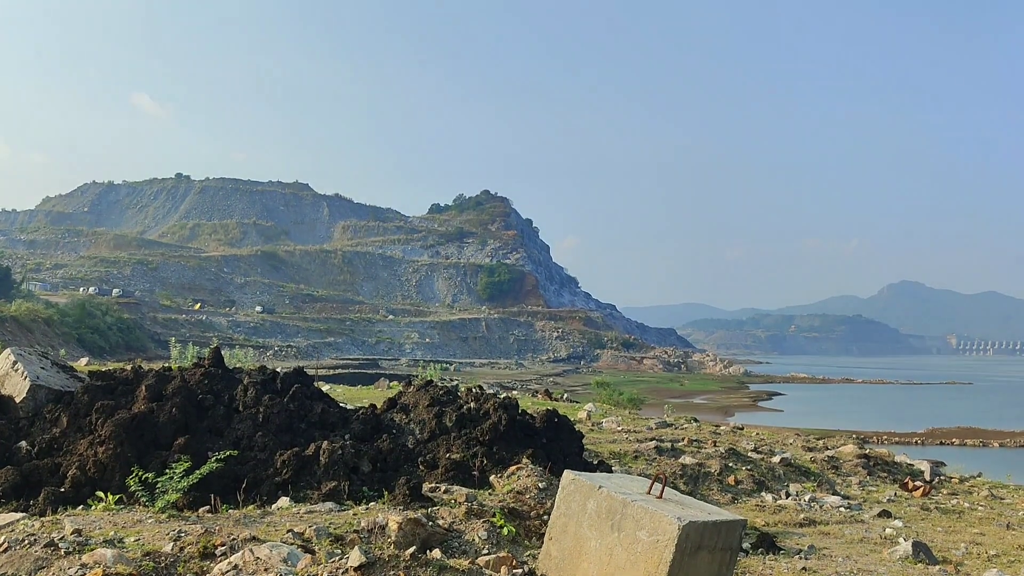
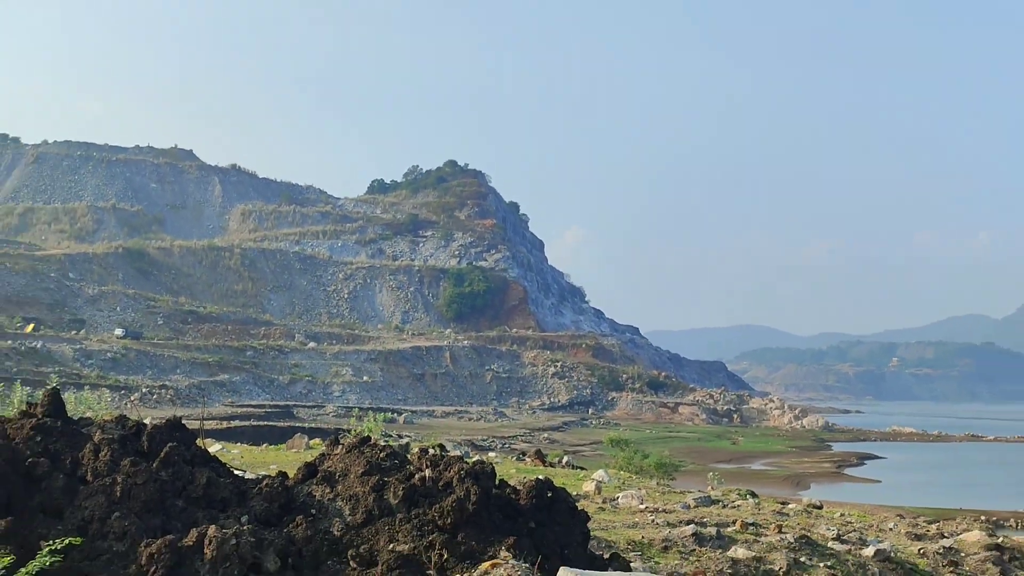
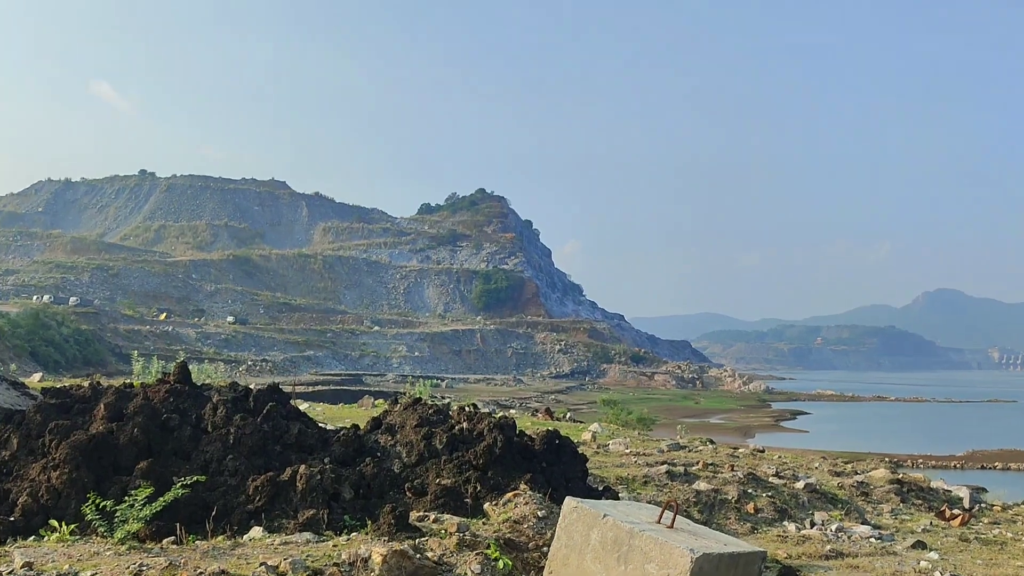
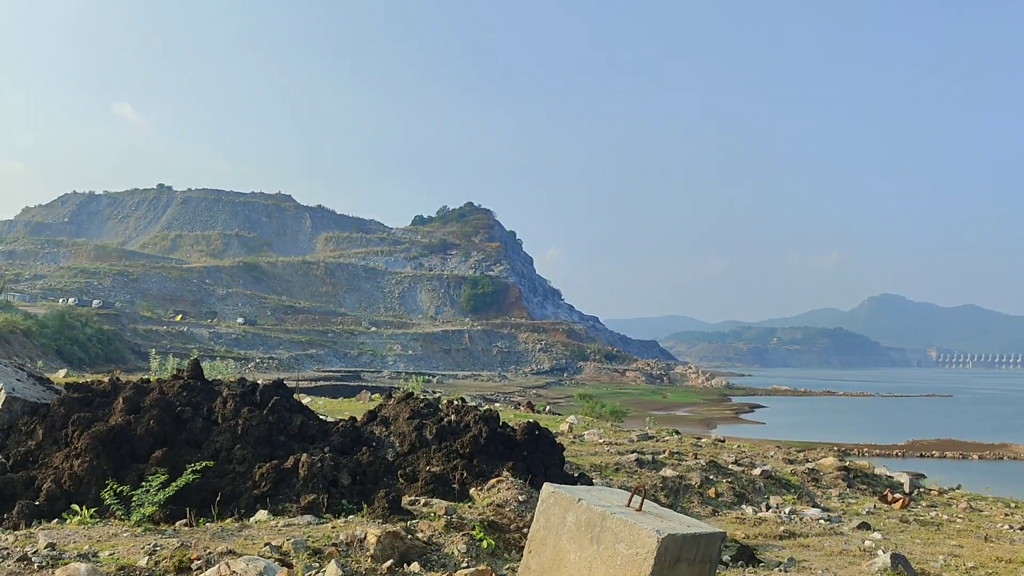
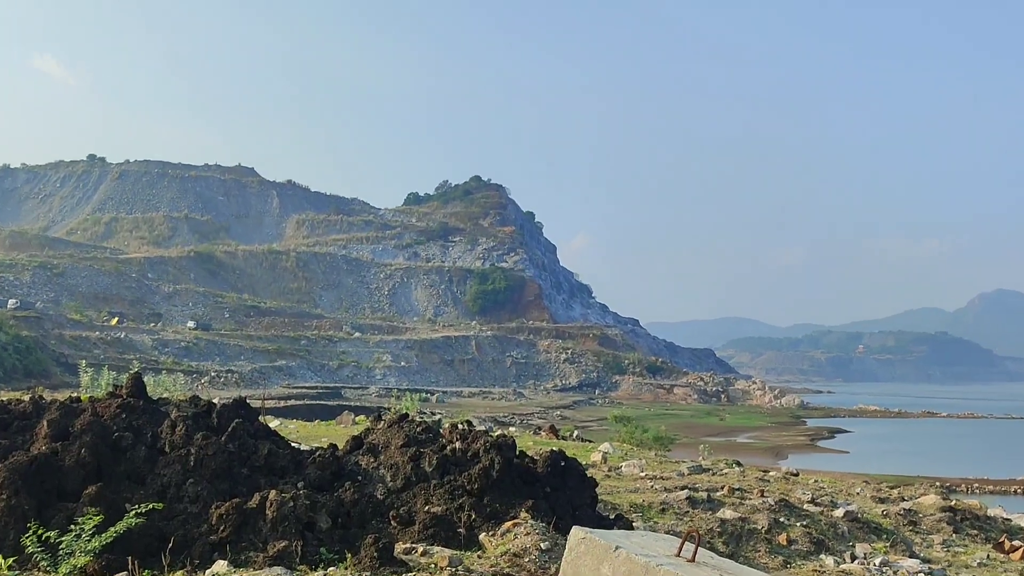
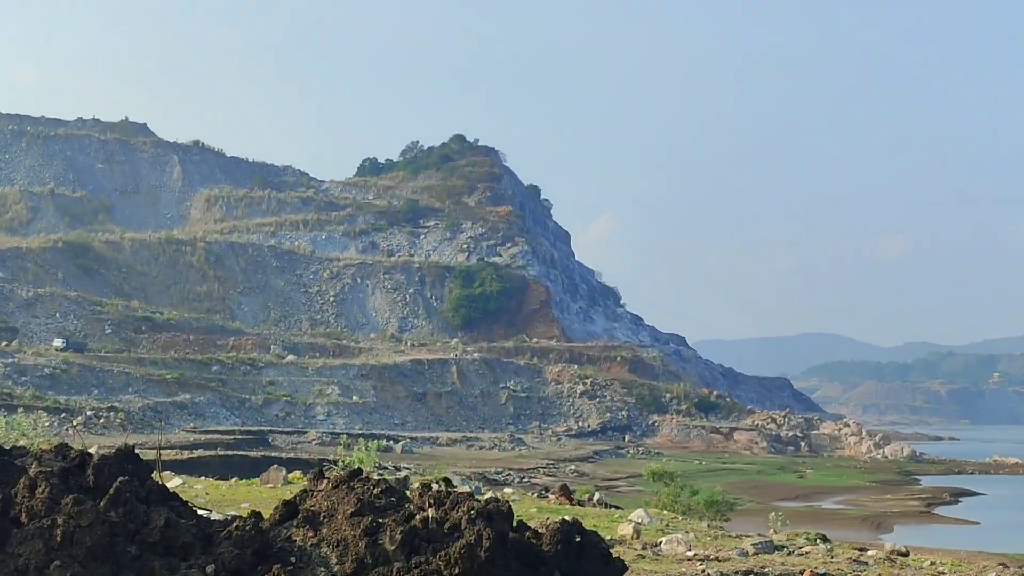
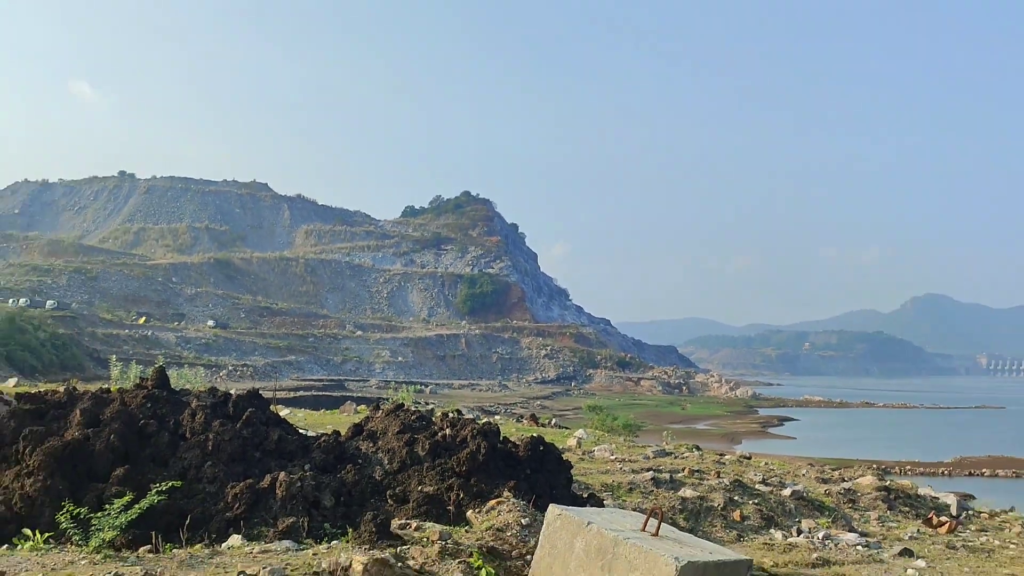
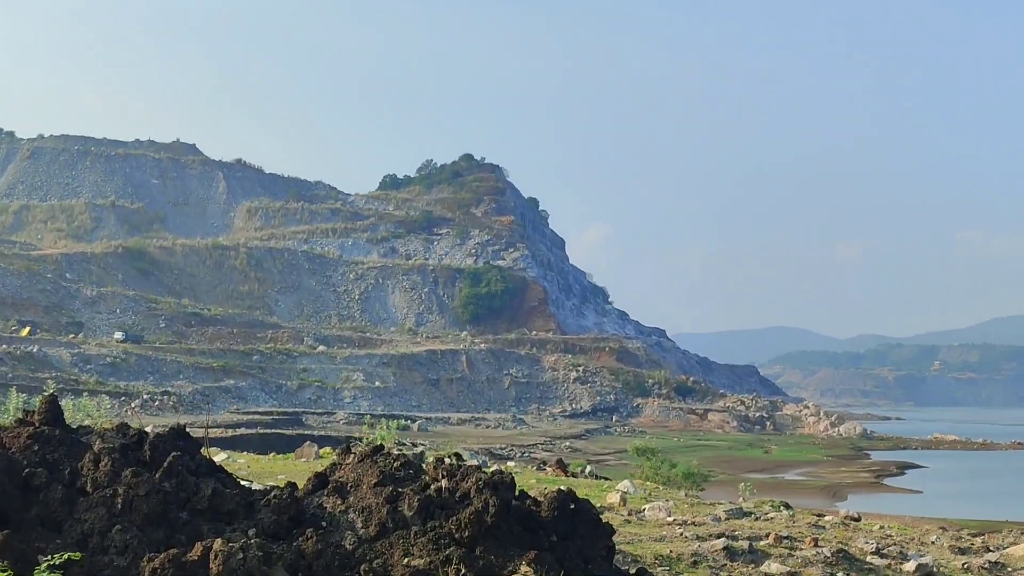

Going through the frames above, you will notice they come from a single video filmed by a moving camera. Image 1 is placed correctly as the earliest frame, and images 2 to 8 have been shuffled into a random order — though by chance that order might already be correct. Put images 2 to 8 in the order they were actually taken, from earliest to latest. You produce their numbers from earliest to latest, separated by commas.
3, 5, 8, 6, 2, 7, 4
